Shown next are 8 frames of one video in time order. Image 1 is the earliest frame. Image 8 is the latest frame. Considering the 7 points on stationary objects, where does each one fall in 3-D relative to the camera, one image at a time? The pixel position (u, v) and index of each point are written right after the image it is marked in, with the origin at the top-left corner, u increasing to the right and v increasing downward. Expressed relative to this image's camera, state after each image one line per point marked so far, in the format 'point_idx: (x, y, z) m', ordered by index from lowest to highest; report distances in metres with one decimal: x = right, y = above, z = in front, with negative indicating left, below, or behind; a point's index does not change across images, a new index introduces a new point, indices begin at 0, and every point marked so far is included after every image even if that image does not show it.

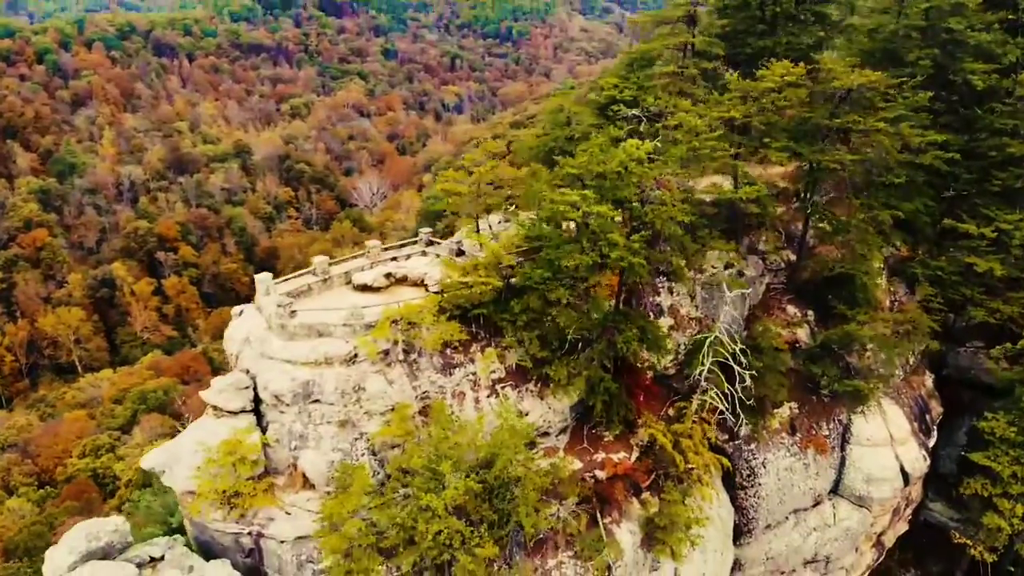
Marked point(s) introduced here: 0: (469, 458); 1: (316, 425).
0: (-0.4, -1.6, +8.5) m
1: (-2.0, -1.4, +9.1) m
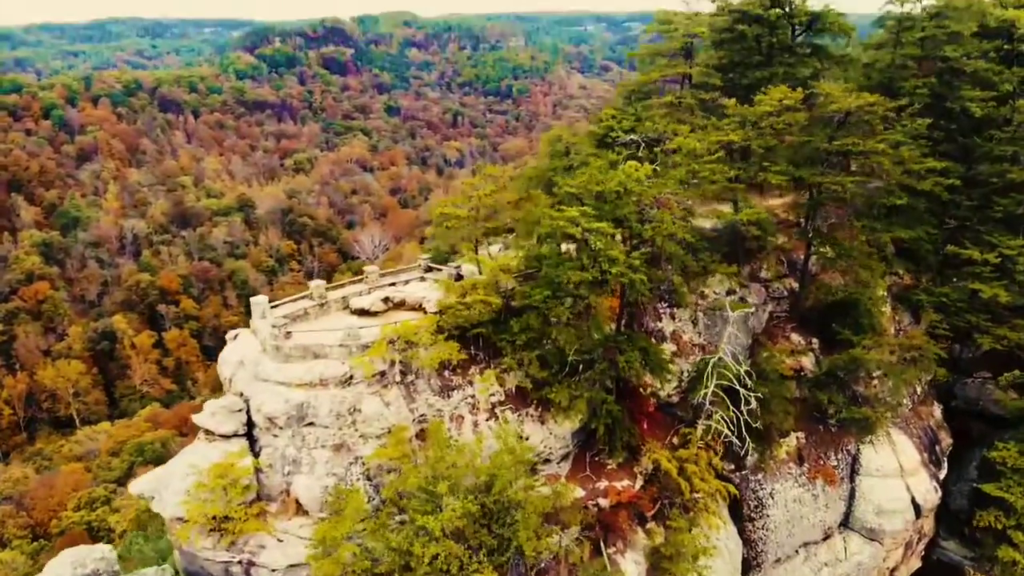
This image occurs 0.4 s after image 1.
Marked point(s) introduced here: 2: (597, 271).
0: (-0.4, -1.8, +8.2) m
1: (-2.0, -1.6, +8.8) m
2: (+0.9, +0.3, +9.2) m
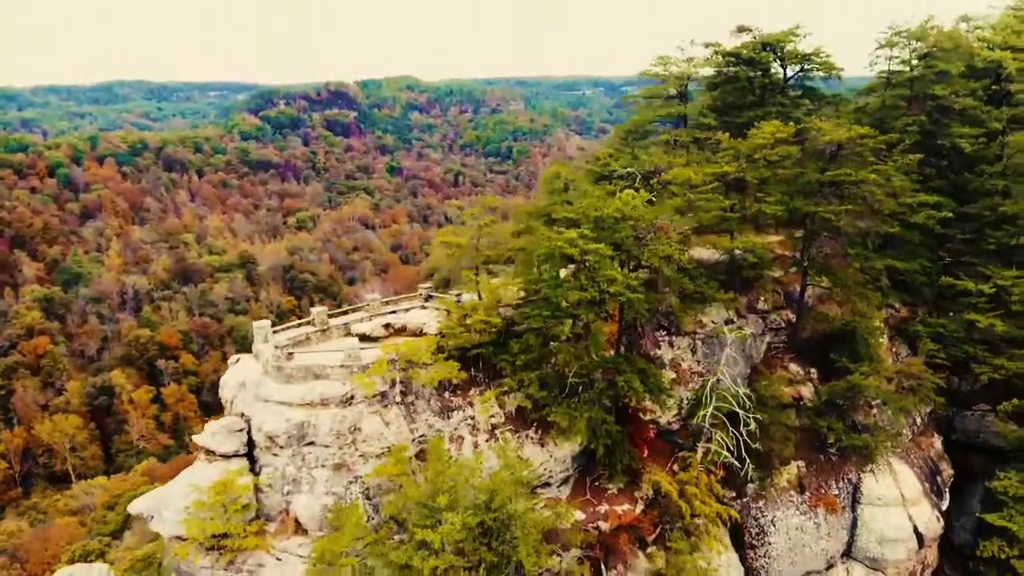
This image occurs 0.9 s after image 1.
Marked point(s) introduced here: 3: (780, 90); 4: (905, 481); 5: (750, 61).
0: (-0.4, -1.9, +8.2) m
1: (-2.0, -1.8, +8.8) m
2: (+0.9, +0.1, +9.4) m
3: (+4.3, +3.1, +13.7) m
4: (+5.3, -2.6, +11.9) m
5: (+3.9, +3.5, +13.4) m
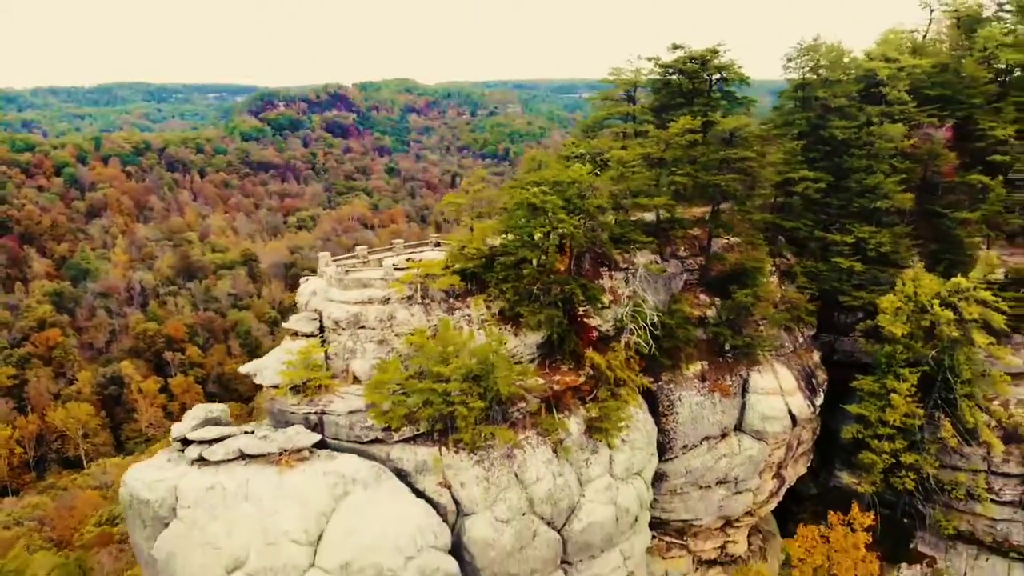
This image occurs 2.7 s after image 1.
0: (-0.7, -1.0, +12.7) m
1: (-2.3, -0.8, +13.3) m
2: (+0.7, +1.1, +13.8) m
3: (+4.1, +4.1, +18.2) m
4: (+5.0, -1.7, +16.4) m
5: (+3.6, +4.4, +17.9) m
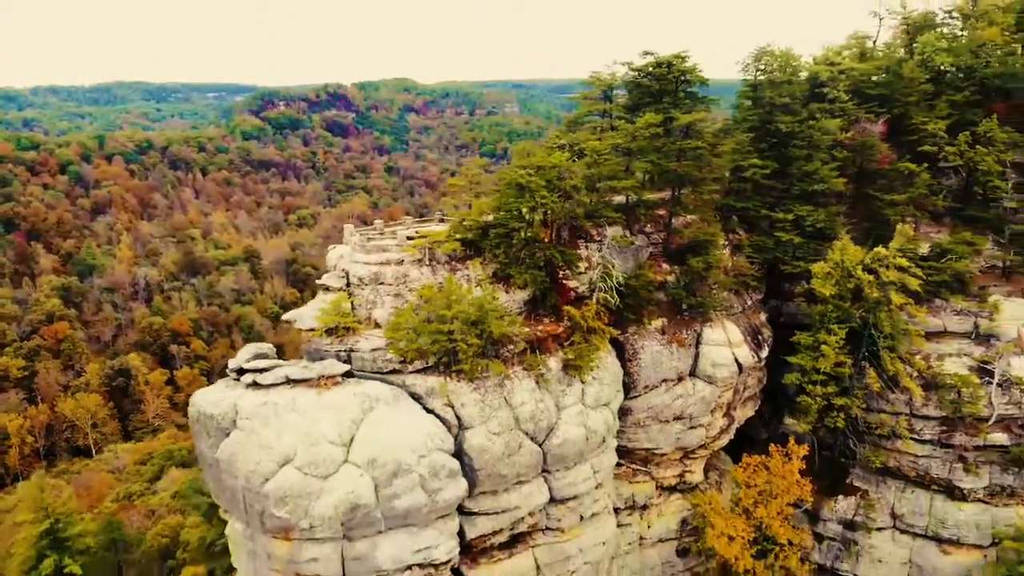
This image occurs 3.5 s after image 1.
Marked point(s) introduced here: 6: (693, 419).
0: (-0.8, -0.3, +15.8) m
1: (-2.5, -0.1, +16.4) m
2: (+0.5, +1.8, +16.9) m
3: (+3.9, +4.8, +21.3) m
4: (+4.9, -1.0, +19.5) m
5: (+3.4, +5.1, +21.0) m
6: (+3.9, -2.8, +18.7) m
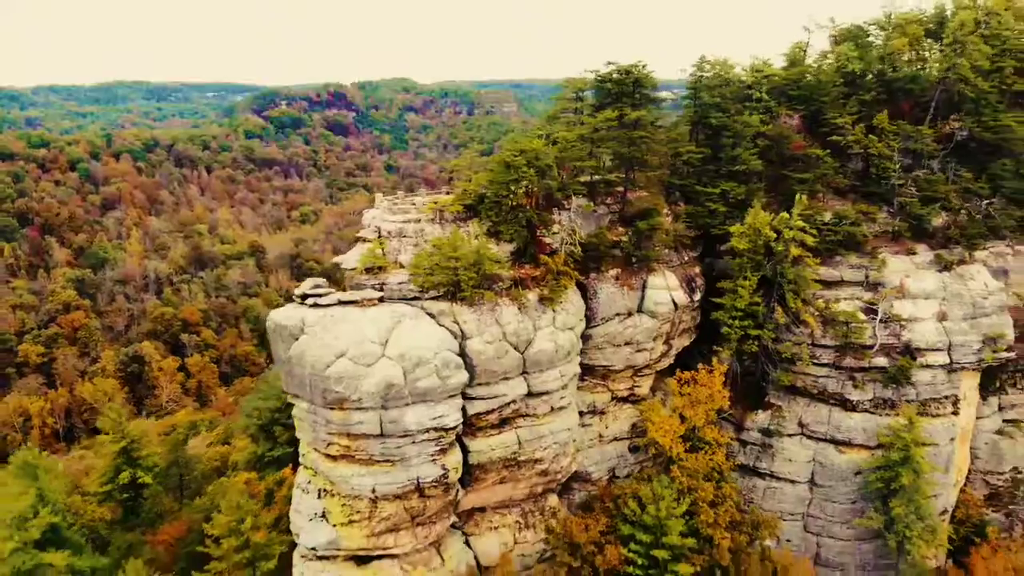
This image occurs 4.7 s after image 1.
0: (-1.1, +1.0, +21.5) m
1: (-2.7, +1.1, +22.1) m
2: (+0.2, +3.0, +22.7) m
3: (+3.6, +6.0, +27.1) m
4: (+4.6, +0.2, +25.3) m
5: (+3.1, +6.4, +26.8) m
6: (+3.6, -1.5, +24.5) m
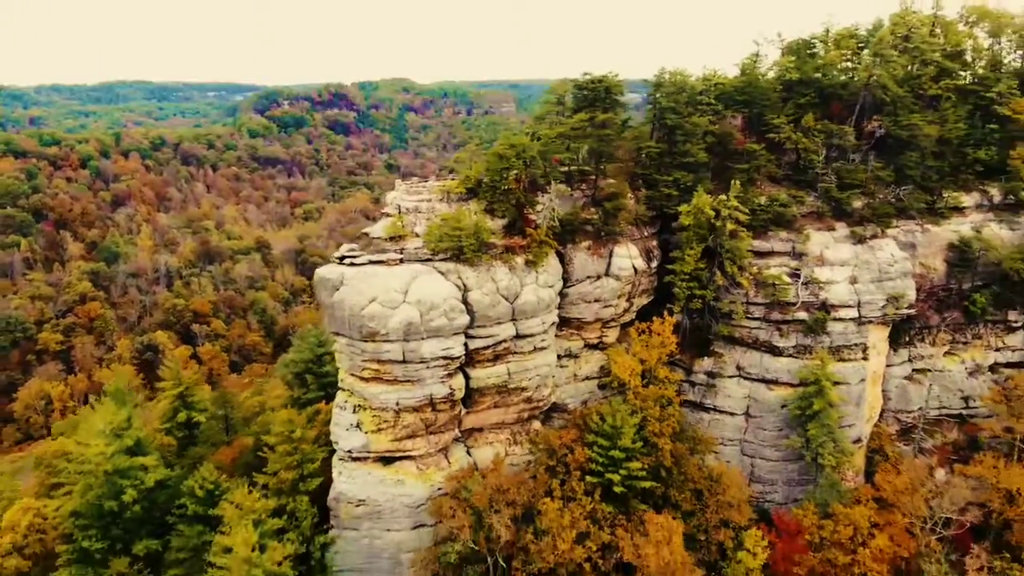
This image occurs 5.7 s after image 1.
0: (-1.4, +2.1, +27.6) m
1: (-3.0, +2.2, +28.2) m
2: (0.0, +4.1, +28.8) m
3: (+3.3, +7.1, +33.1) m
4: (+4.3, +1.4, +31.3) m
5: (+2.9, +7.5, +32.8) m
6: (+3.3, -0.4, +30.5) m
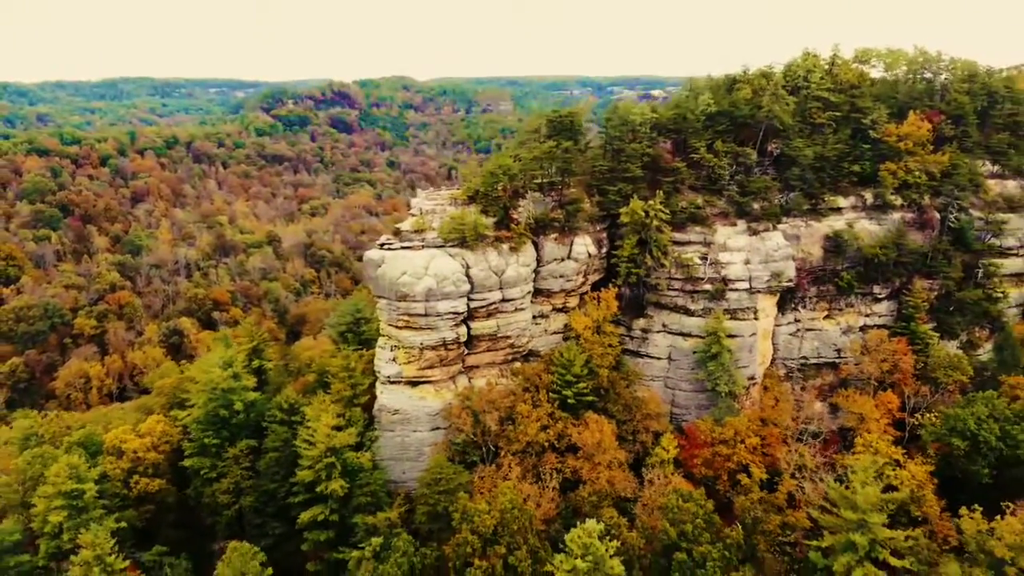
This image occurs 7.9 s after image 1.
0: (-2.0, +3.1, +39.8) m
1: (-3.6, +3.3, +40.4) m
2: (-0.6, +5.2, +41.0) m
3: (+2.8, +8.2, +45.4) m
4: (+3.7, +2.4, +43.6) m
5: (+2.3, +8.5, +45.1) m
6: (+2.7, +0.6, +42.8) m
